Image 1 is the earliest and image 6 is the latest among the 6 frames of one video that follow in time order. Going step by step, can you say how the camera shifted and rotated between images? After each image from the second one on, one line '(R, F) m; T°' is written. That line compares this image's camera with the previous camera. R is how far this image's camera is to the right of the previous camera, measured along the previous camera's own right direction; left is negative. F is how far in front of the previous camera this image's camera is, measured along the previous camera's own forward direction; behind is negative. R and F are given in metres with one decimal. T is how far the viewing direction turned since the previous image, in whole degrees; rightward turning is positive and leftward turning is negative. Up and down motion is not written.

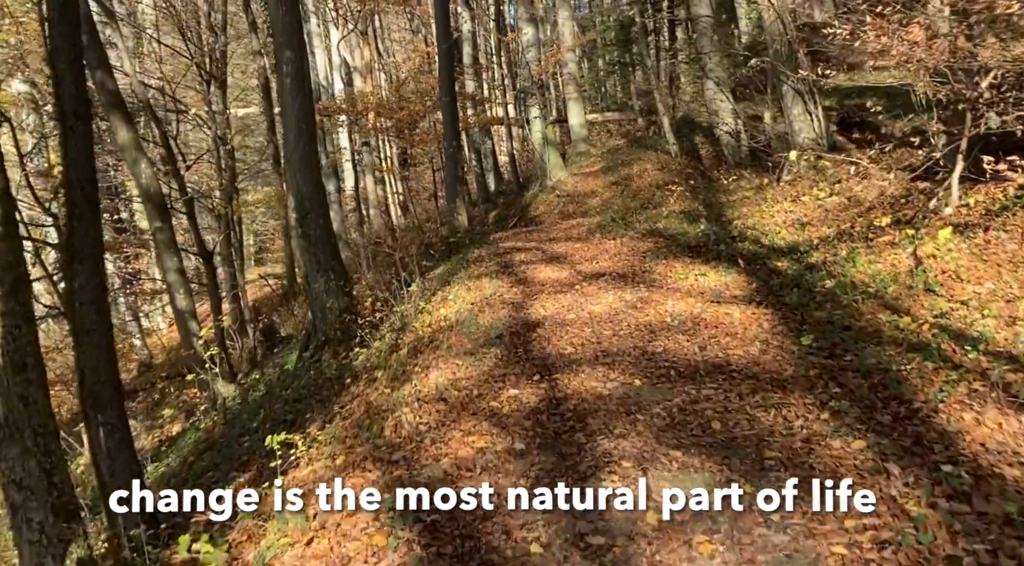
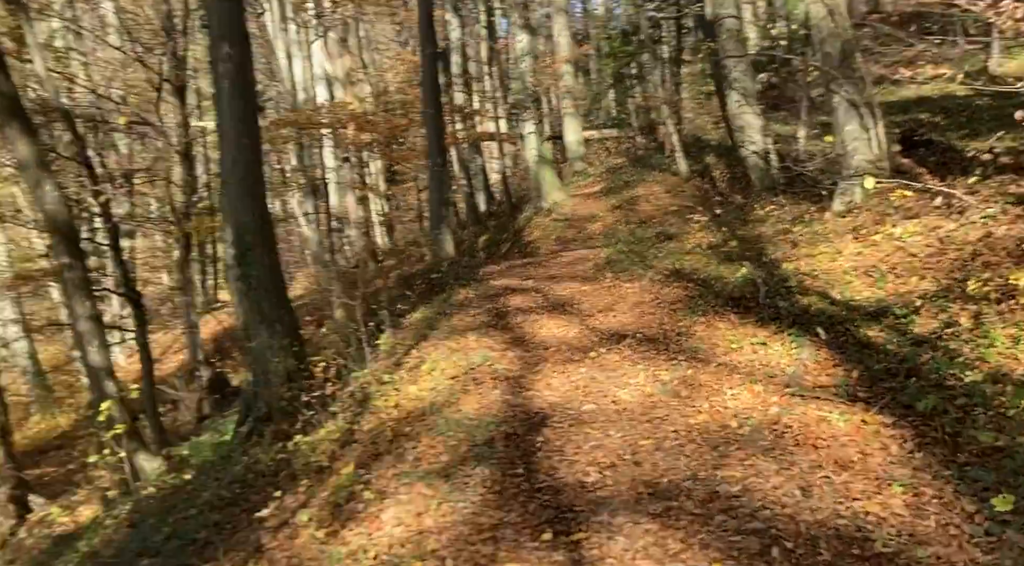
(0.0, +2.5) m; +1°
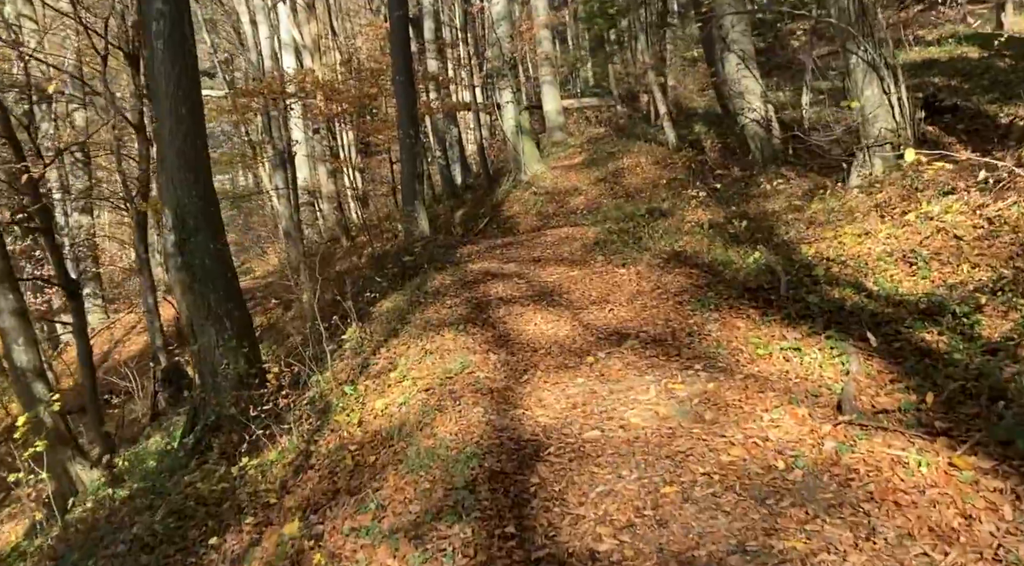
(0.0, +1.3) m; +2°
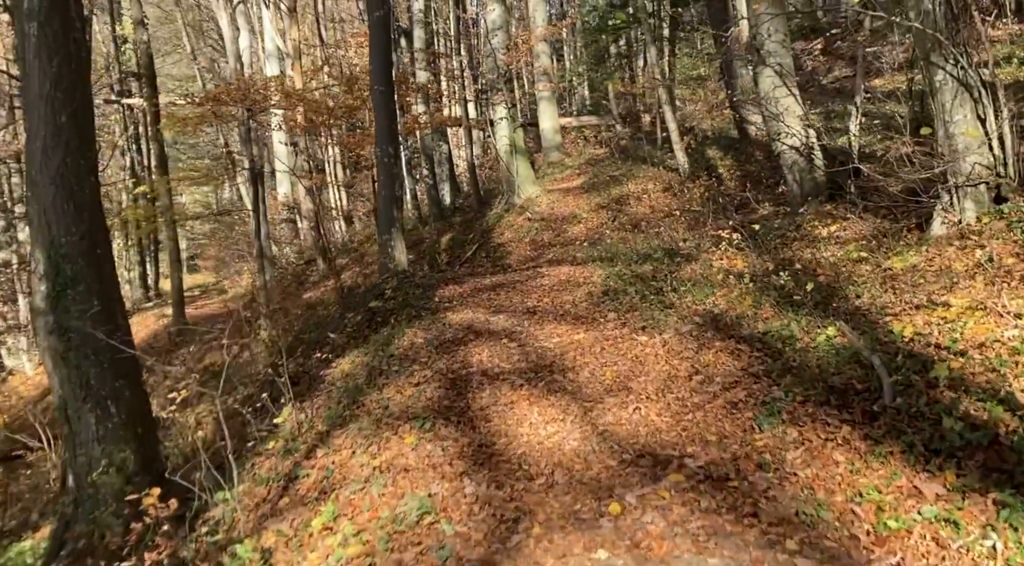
(0.0, +2.3) m; +1°
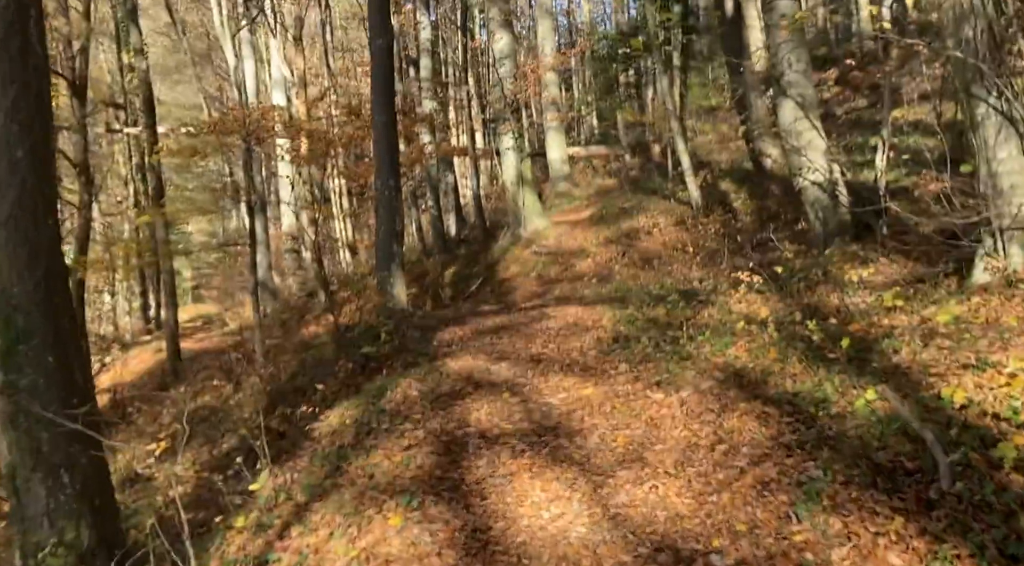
(+0.1, +0.7) m; -1°
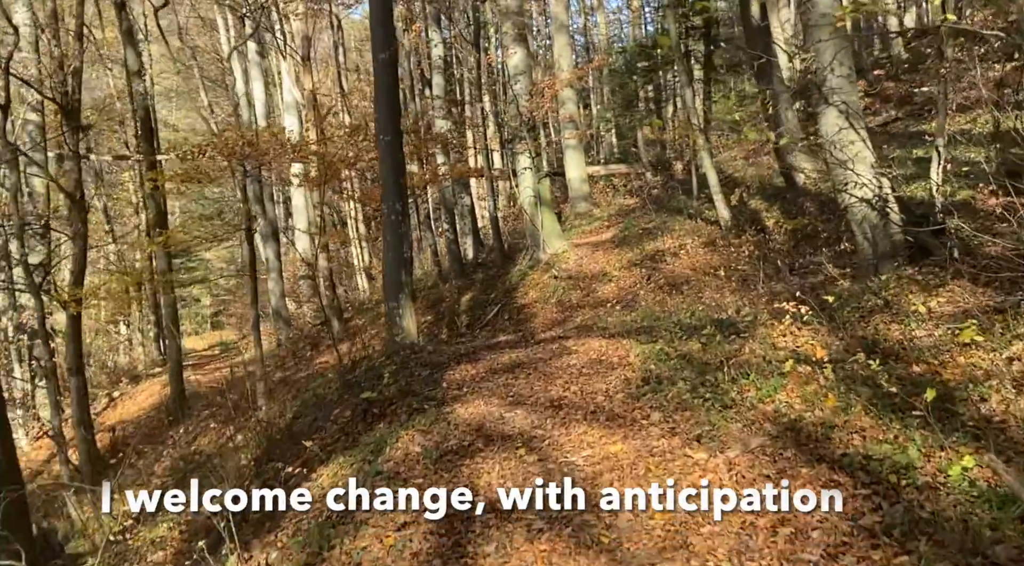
(+0.1, +1.0) m; -2°
